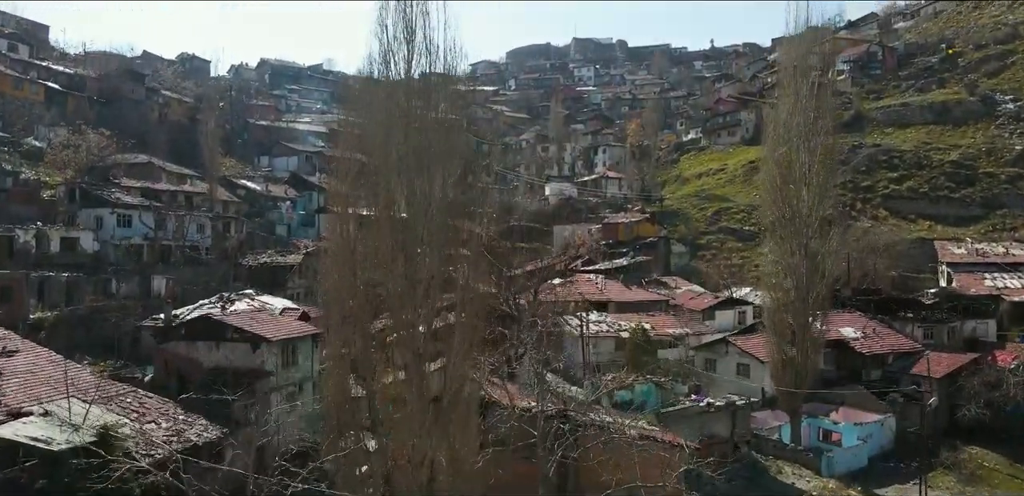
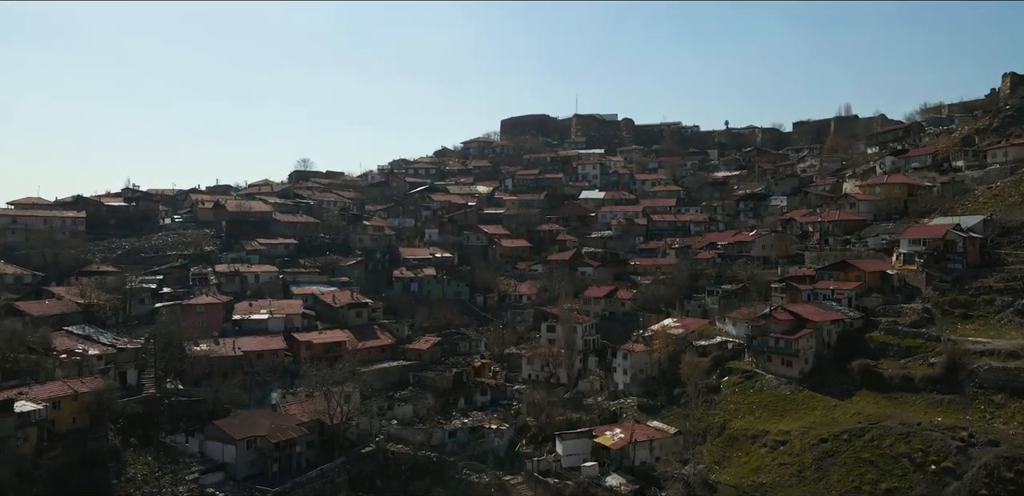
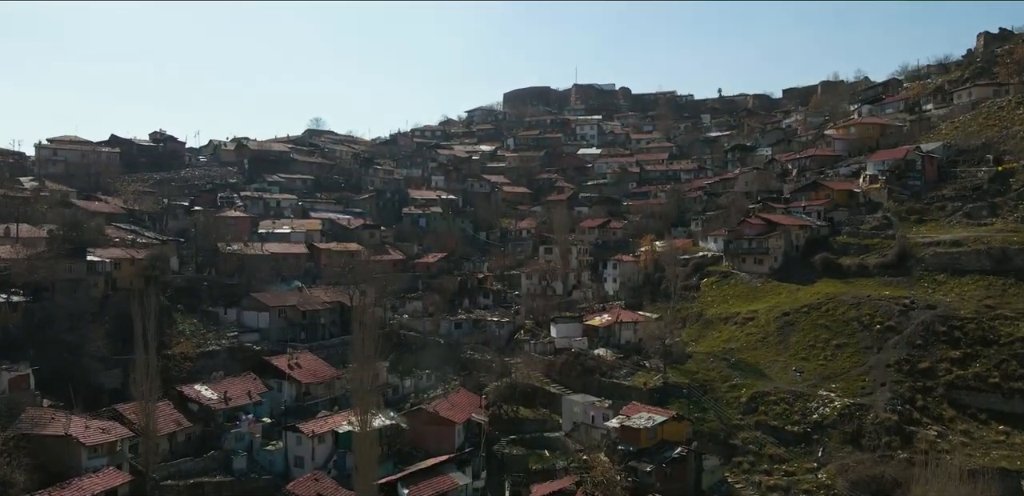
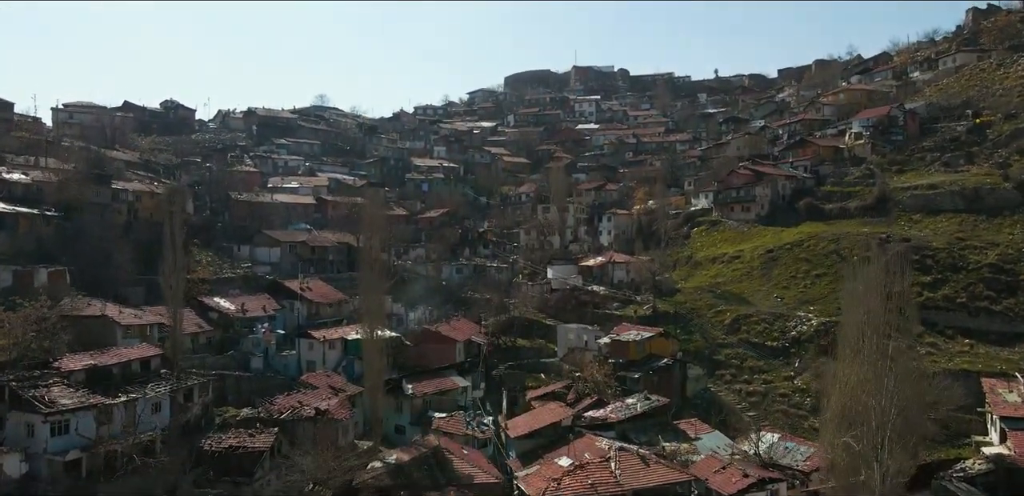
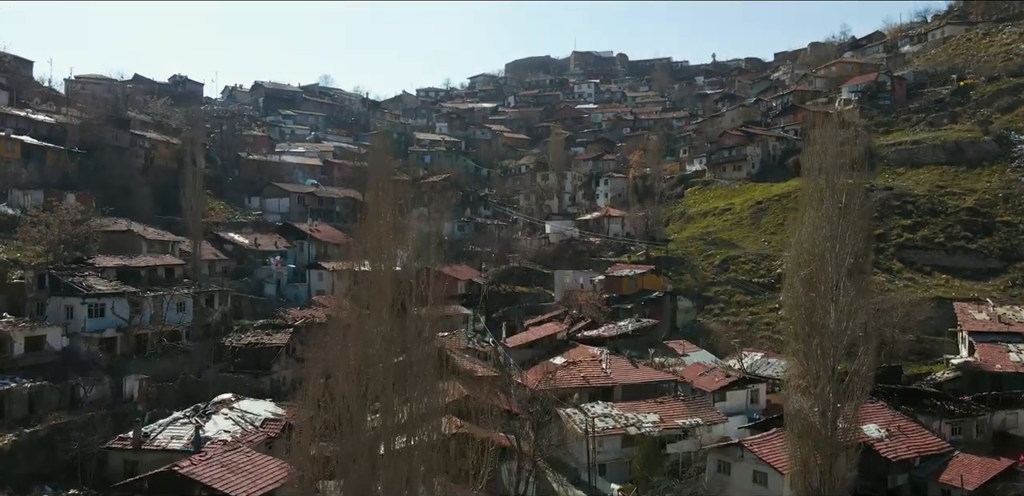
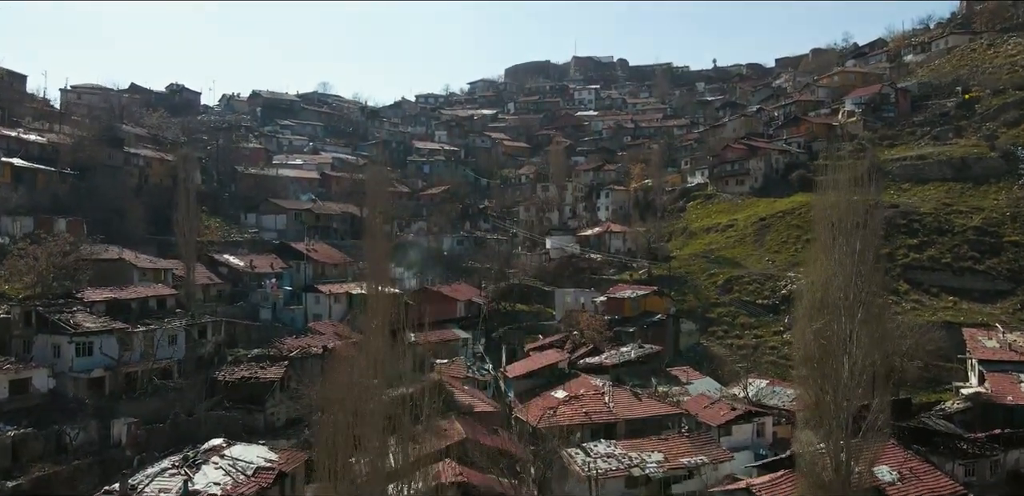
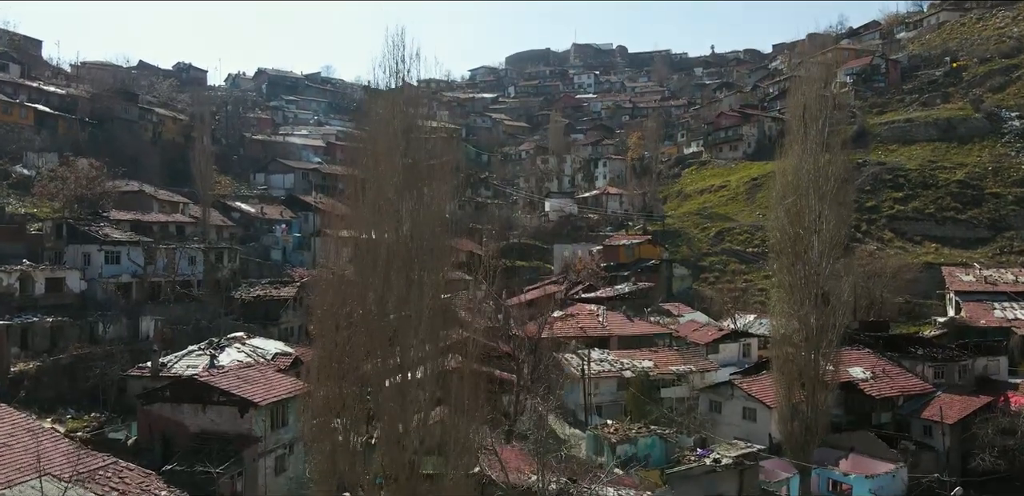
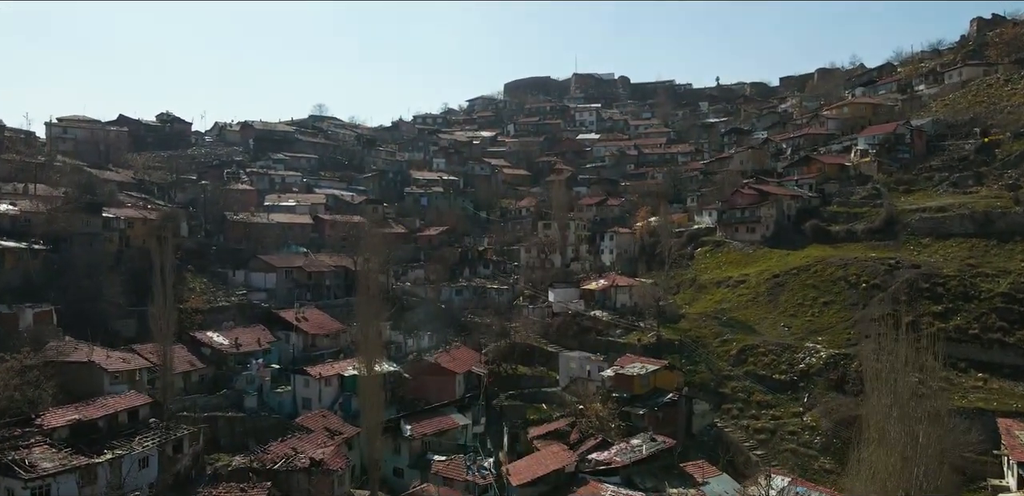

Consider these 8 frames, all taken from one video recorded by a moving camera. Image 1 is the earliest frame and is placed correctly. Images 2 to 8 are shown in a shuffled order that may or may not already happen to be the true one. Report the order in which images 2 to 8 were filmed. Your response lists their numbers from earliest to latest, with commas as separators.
7, 5, 6, 4, 8, 3, 2
